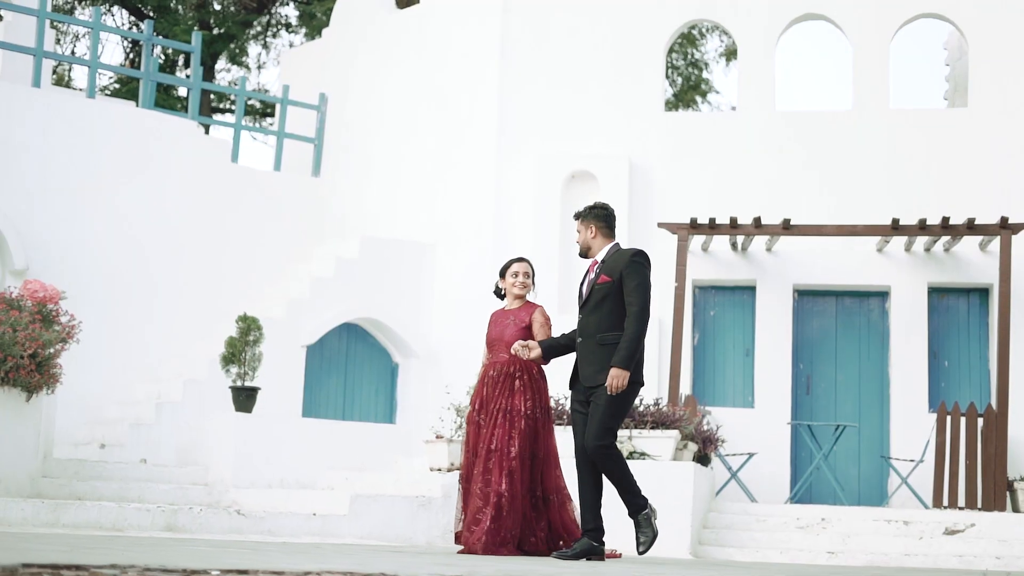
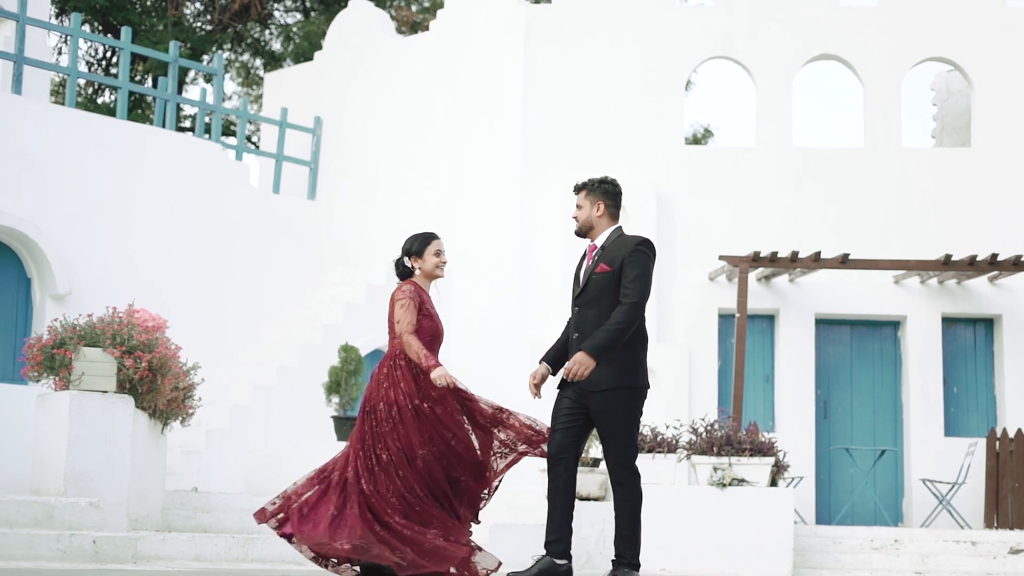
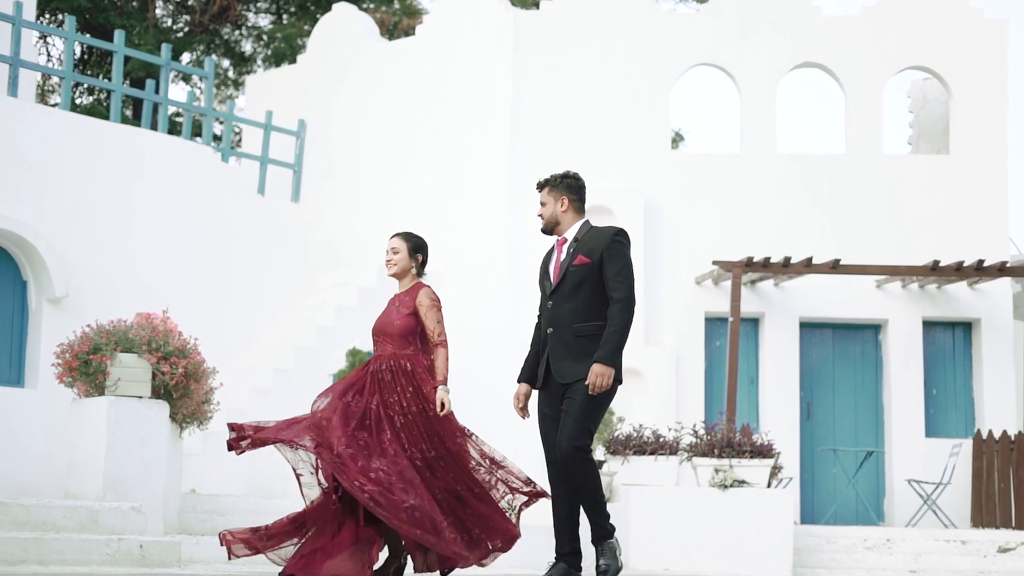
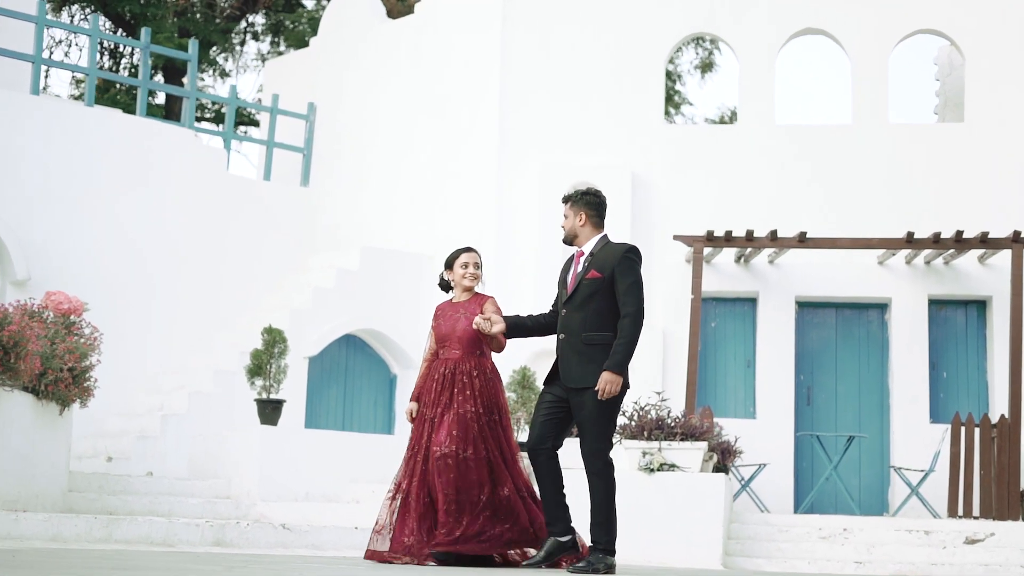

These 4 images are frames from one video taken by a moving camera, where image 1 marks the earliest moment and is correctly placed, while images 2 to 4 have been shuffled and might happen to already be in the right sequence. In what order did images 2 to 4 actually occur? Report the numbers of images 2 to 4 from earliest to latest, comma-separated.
4, 2, 3
